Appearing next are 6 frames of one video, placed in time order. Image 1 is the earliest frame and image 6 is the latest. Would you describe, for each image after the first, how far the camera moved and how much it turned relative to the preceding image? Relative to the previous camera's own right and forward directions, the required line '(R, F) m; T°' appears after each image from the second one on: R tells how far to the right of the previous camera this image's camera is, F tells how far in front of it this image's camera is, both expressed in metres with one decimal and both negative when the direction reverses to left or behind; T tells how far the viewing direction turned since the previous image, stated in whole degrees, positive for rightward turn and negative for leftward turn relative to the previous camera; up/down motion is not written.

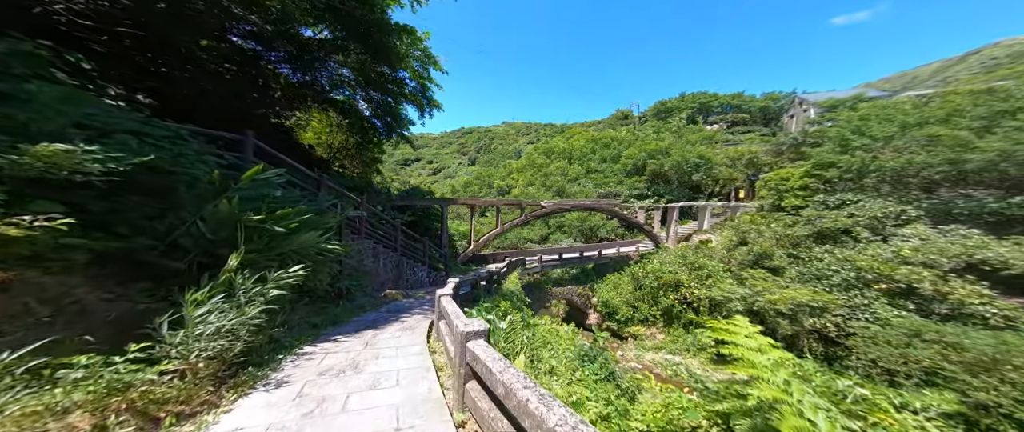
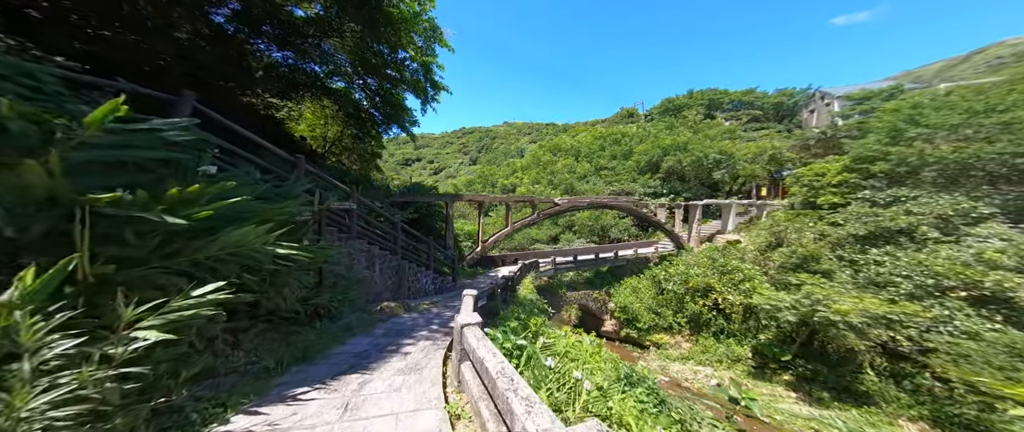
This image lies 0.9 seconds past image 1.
(-0.4, +0.9) m; 0°
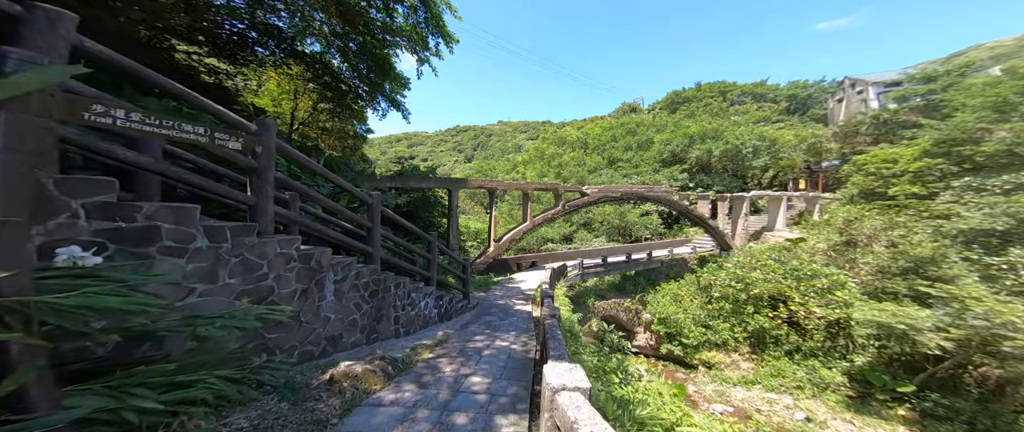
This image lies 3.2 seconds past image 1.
(-0.7, +1.9) m; +1°
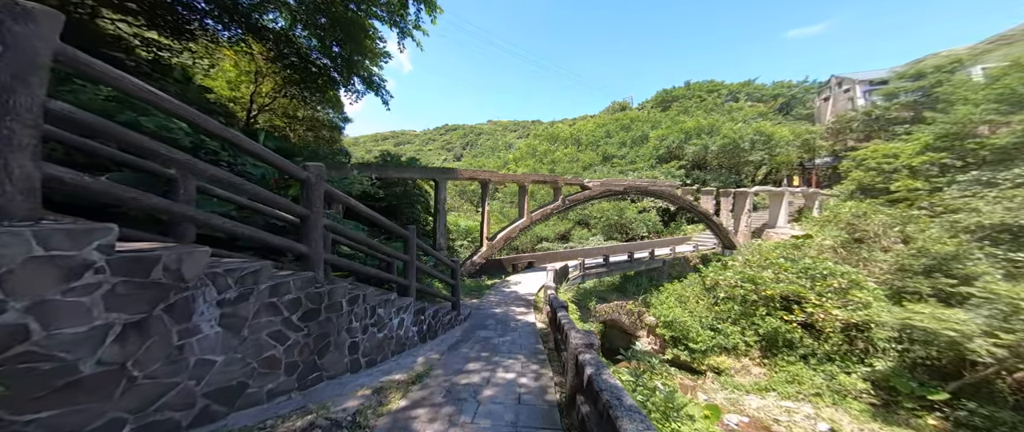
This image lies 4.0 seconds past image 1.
(-0.1, +0.7) m; +2°
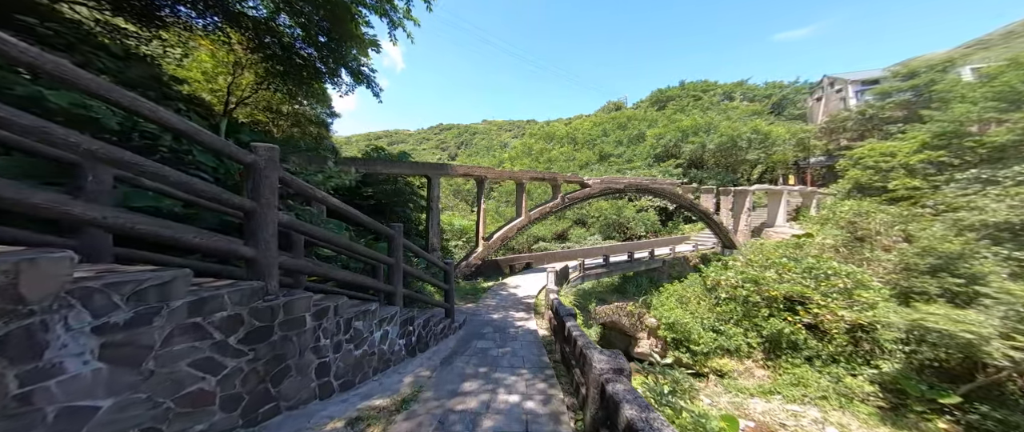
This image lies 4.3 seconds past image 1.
(-0.1, +0.3) m; +1°
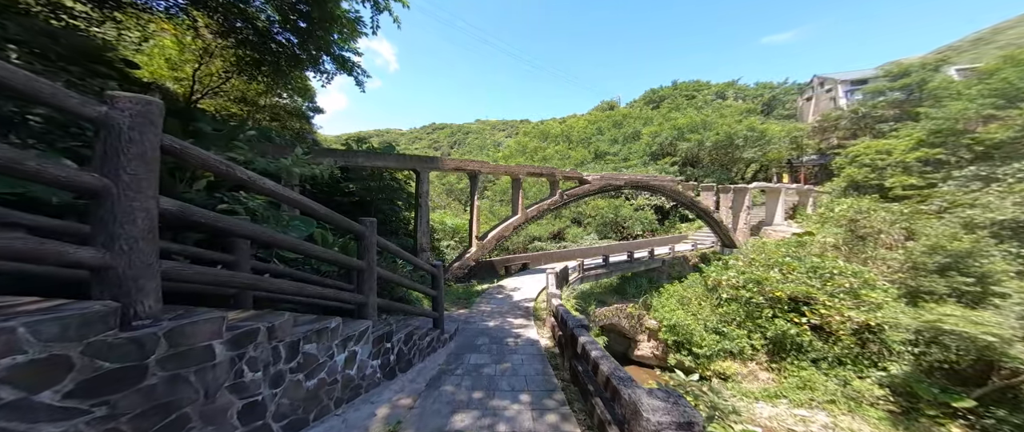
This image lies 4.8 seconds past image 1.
(0.0, +0.4) m; +1°
